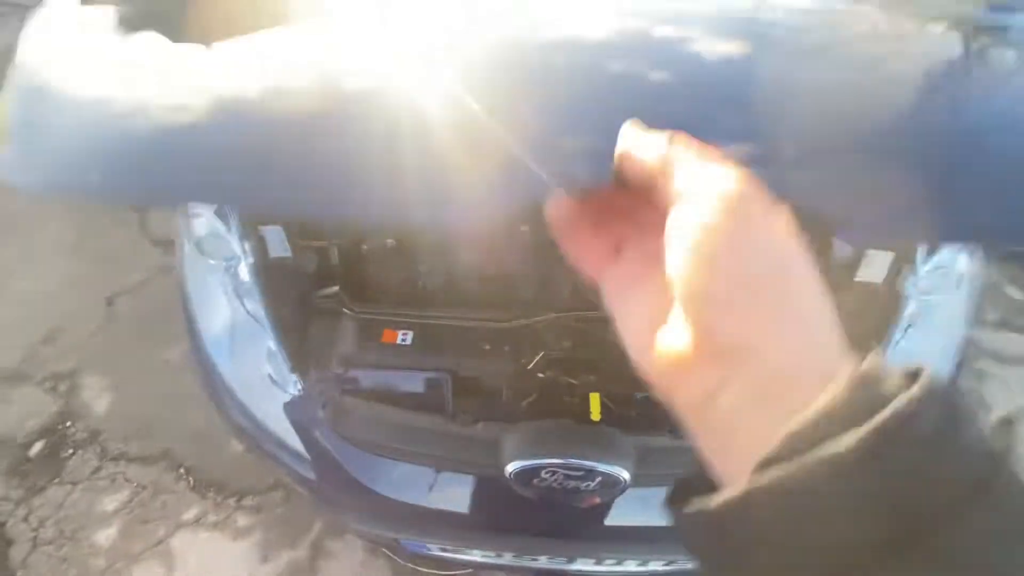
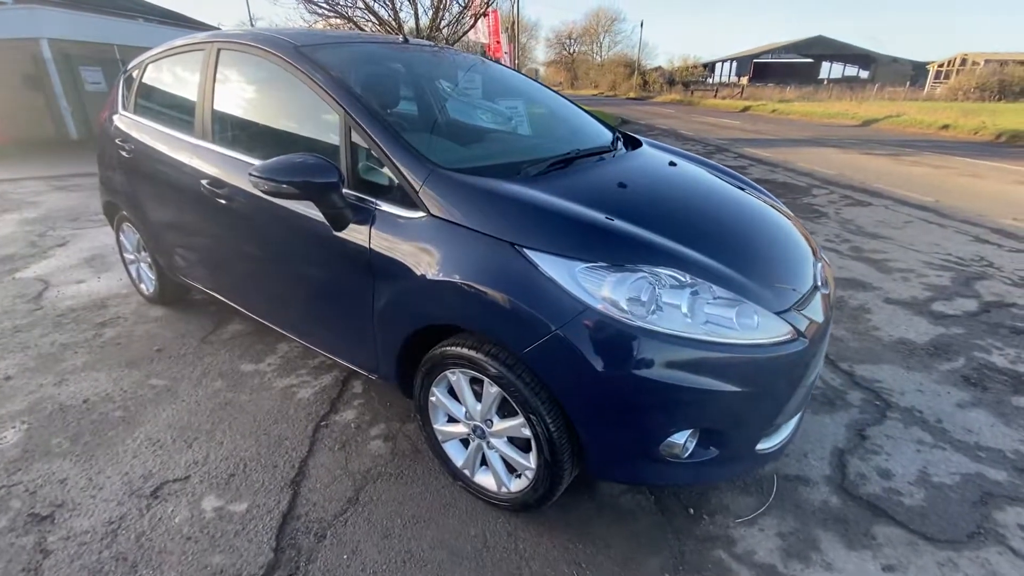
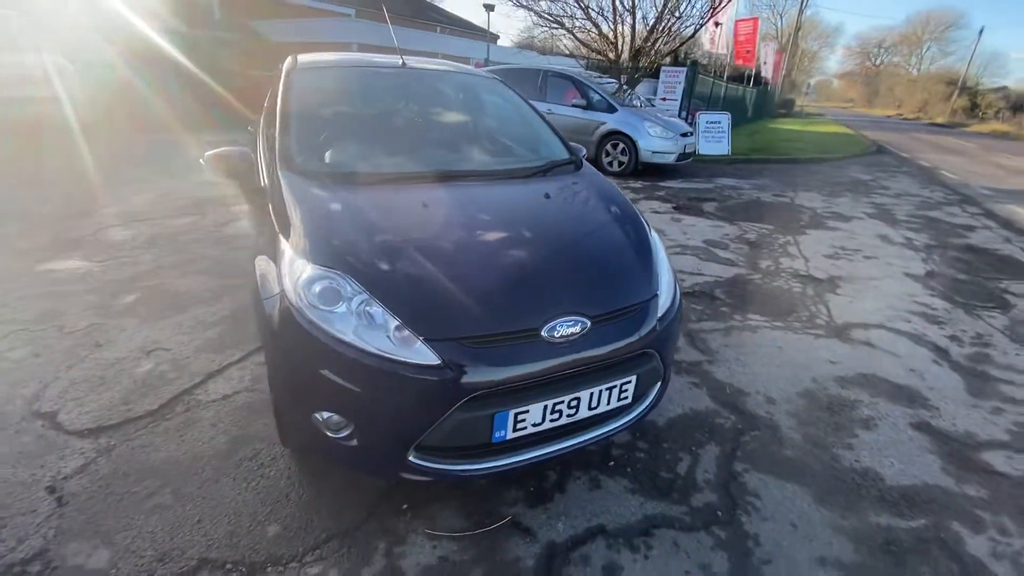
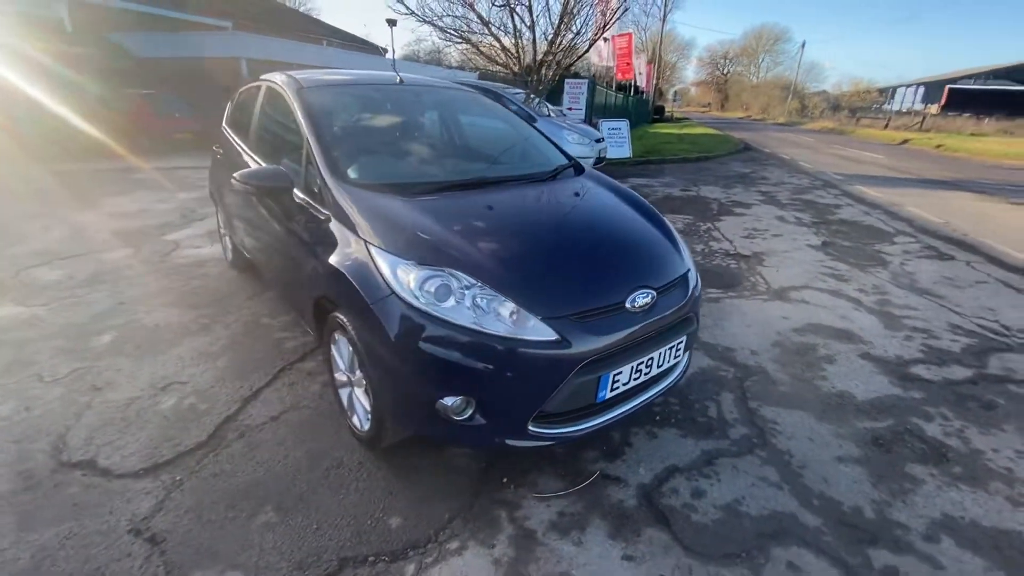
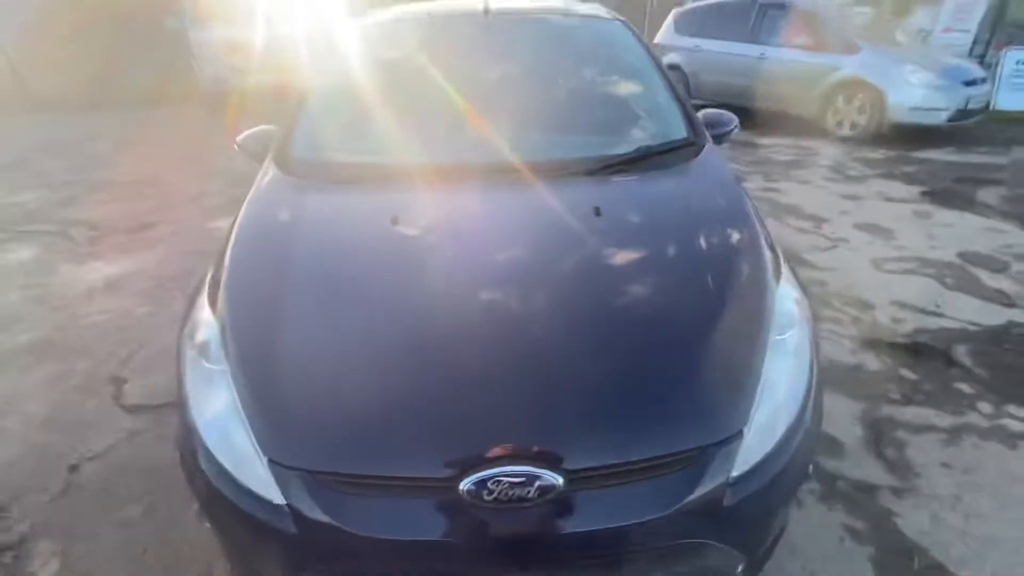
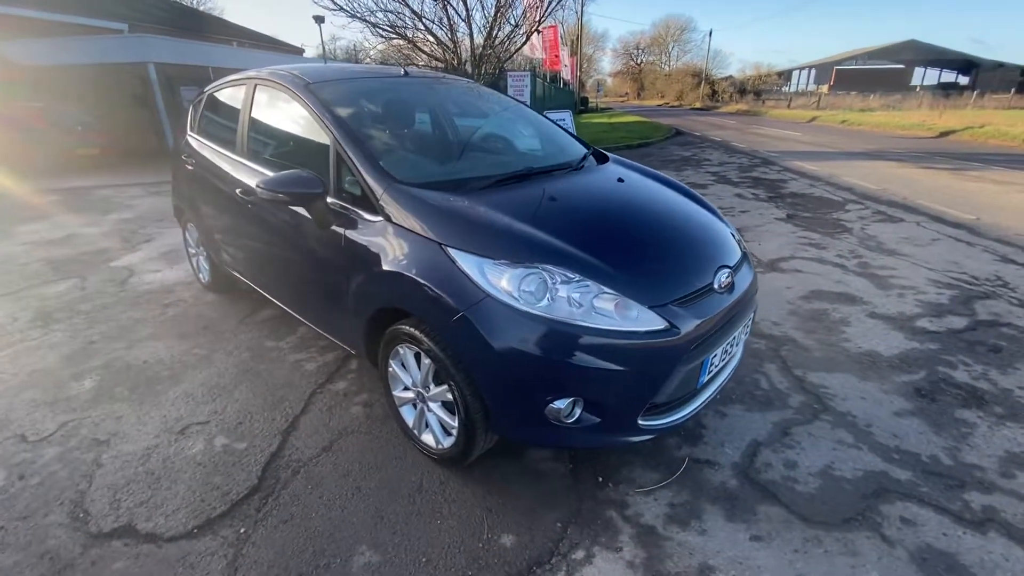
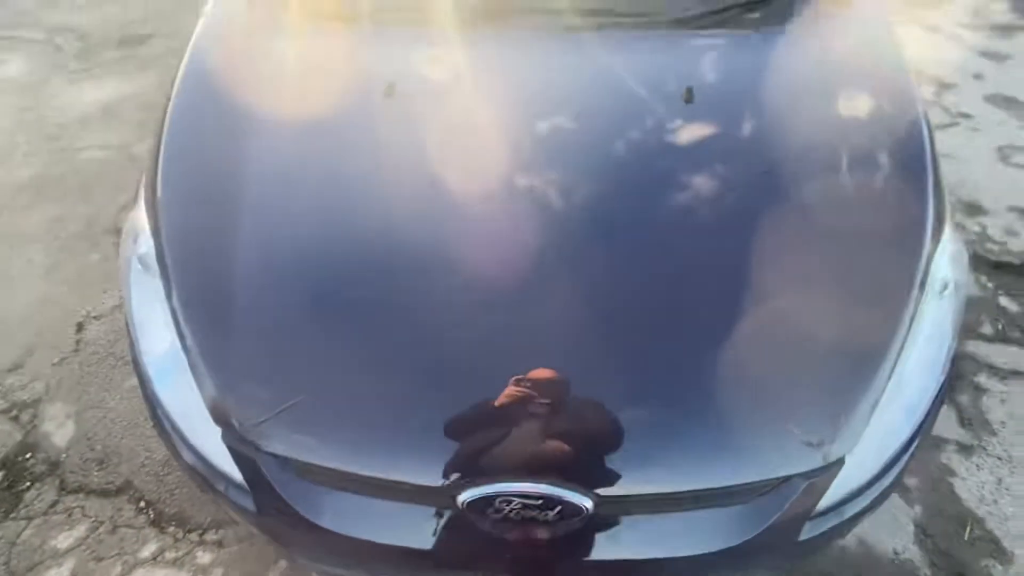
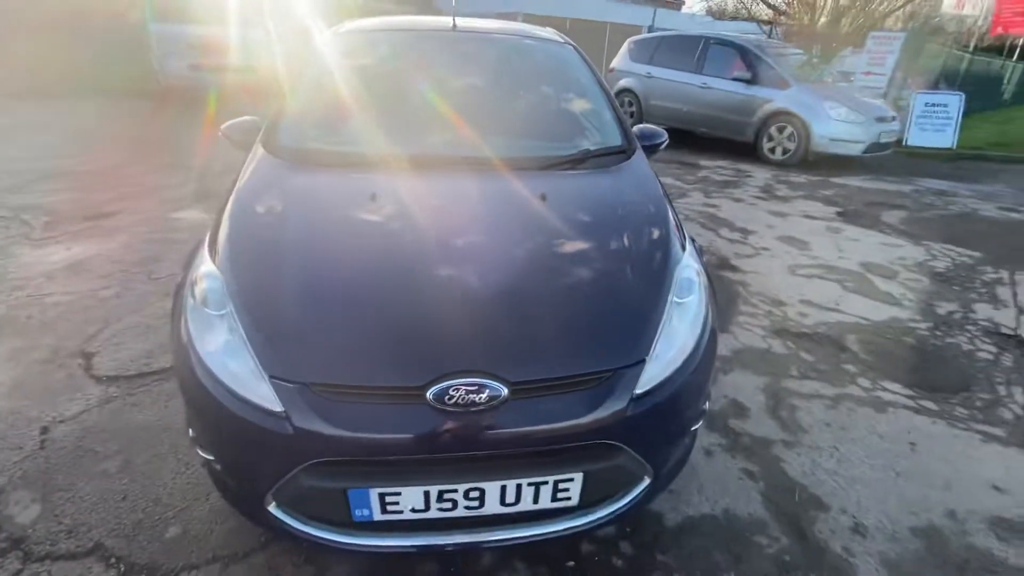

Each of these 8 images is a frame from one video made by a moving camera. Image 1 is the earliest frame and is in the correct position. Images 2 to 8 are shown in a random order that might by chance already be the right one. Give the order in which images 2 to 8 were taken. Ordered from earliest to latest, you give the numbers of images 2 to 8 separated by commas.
7, 5, 8, 3, 4, 6, 2
